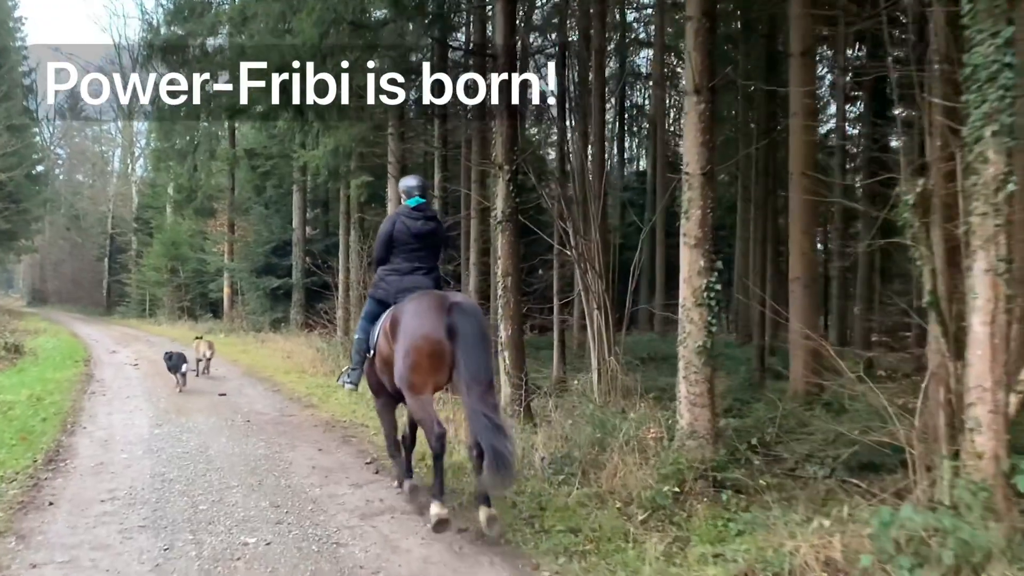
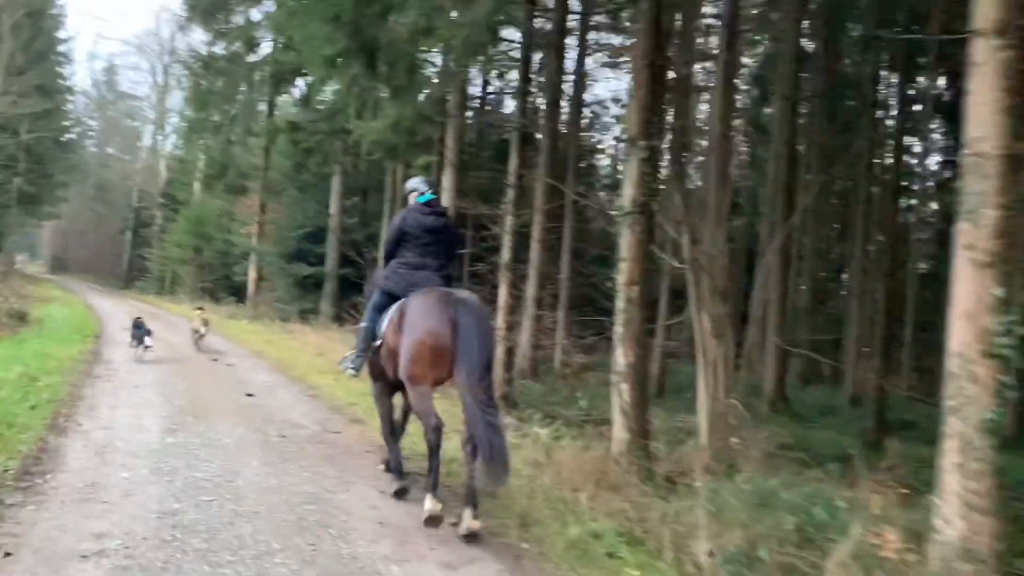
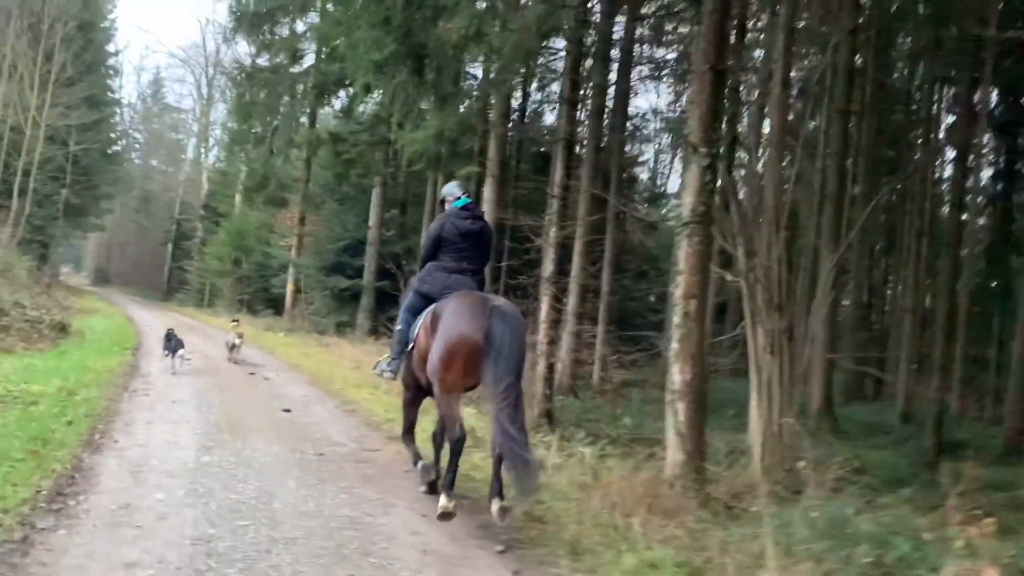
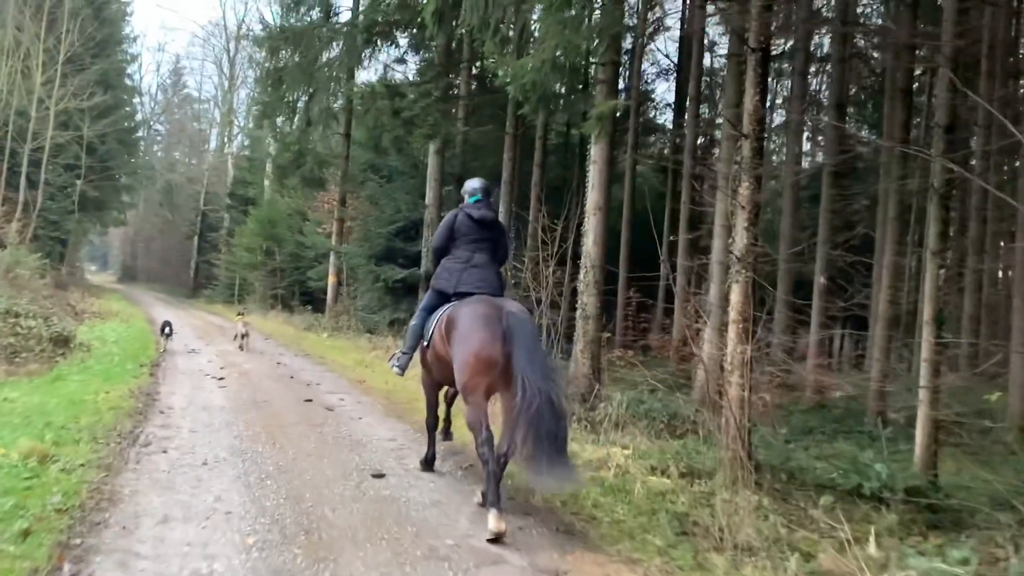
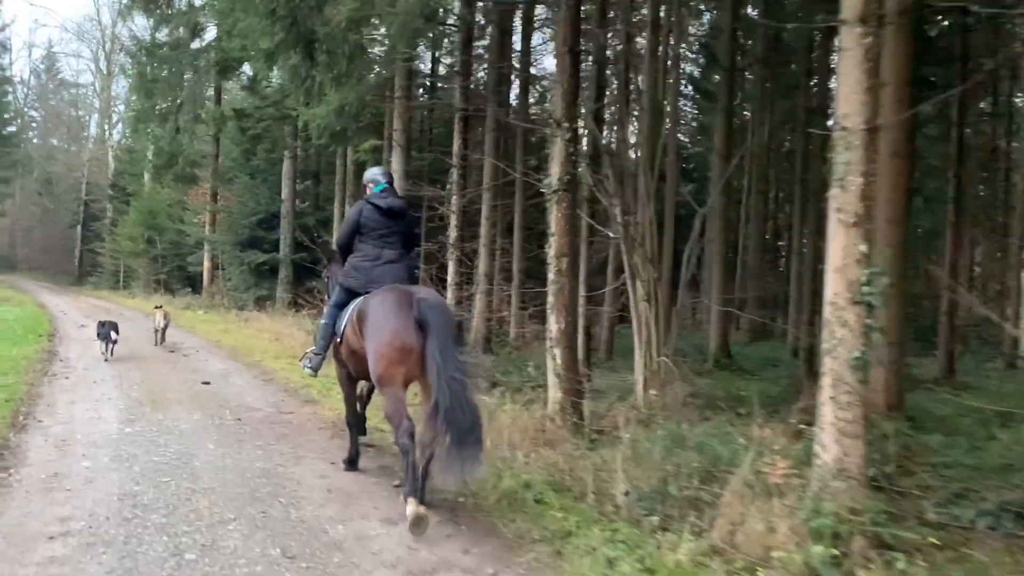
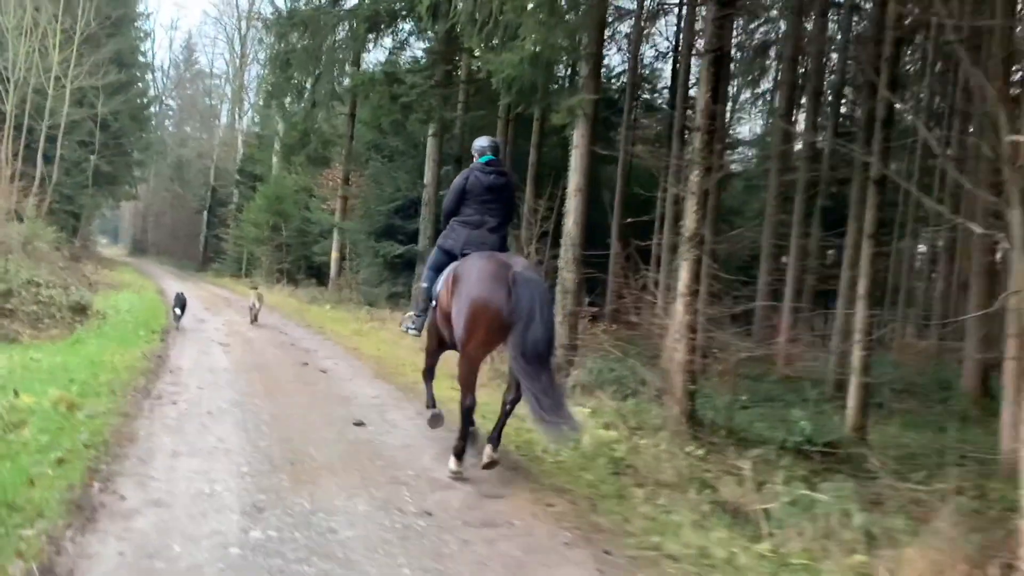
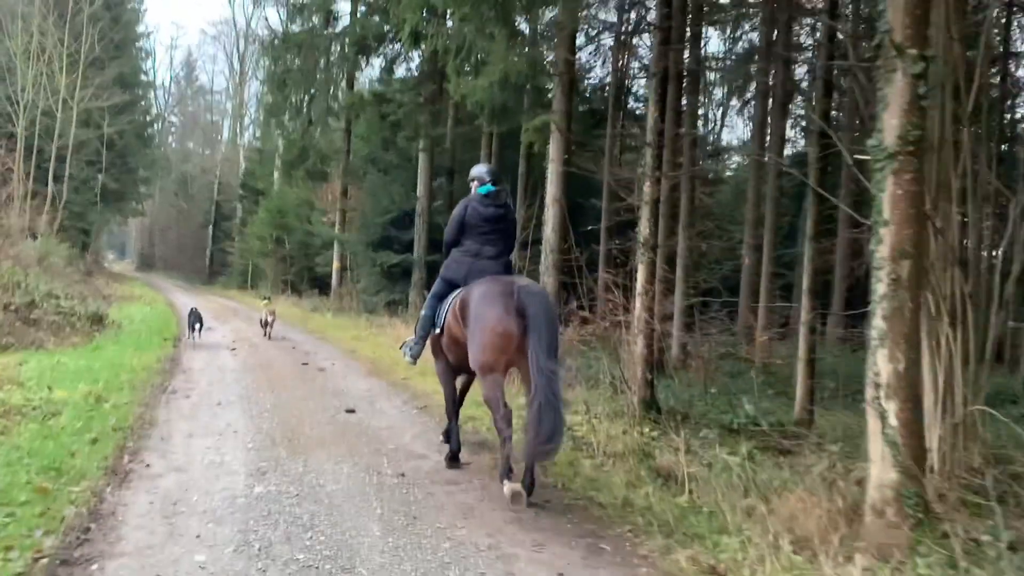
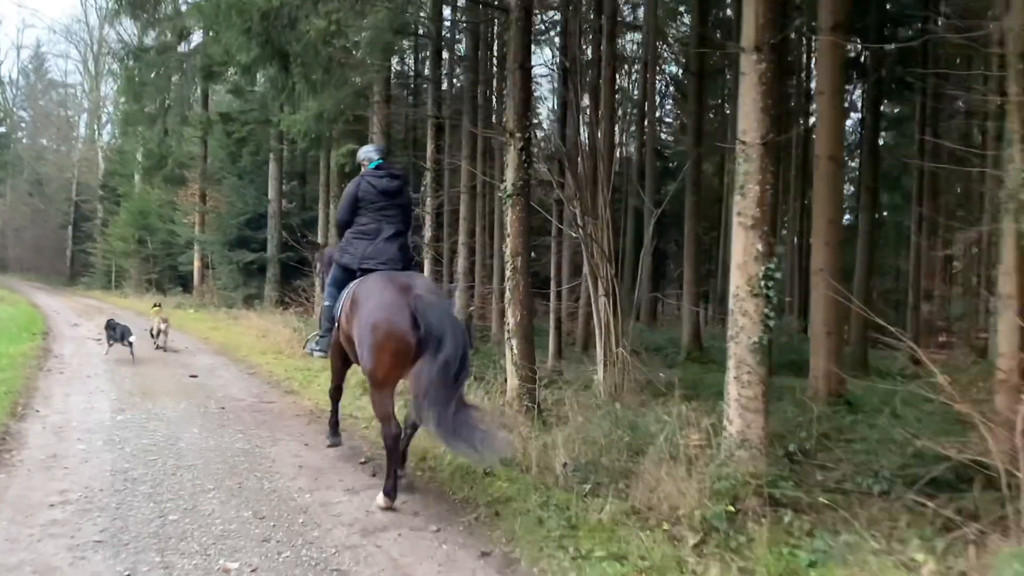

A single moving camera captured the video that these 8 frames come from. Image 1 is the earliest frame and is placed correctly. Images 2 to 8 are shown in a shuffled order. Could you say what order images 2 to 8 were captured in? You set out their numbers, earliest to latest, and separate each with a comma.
8, 5, 2, 3, 7, 6, 4
